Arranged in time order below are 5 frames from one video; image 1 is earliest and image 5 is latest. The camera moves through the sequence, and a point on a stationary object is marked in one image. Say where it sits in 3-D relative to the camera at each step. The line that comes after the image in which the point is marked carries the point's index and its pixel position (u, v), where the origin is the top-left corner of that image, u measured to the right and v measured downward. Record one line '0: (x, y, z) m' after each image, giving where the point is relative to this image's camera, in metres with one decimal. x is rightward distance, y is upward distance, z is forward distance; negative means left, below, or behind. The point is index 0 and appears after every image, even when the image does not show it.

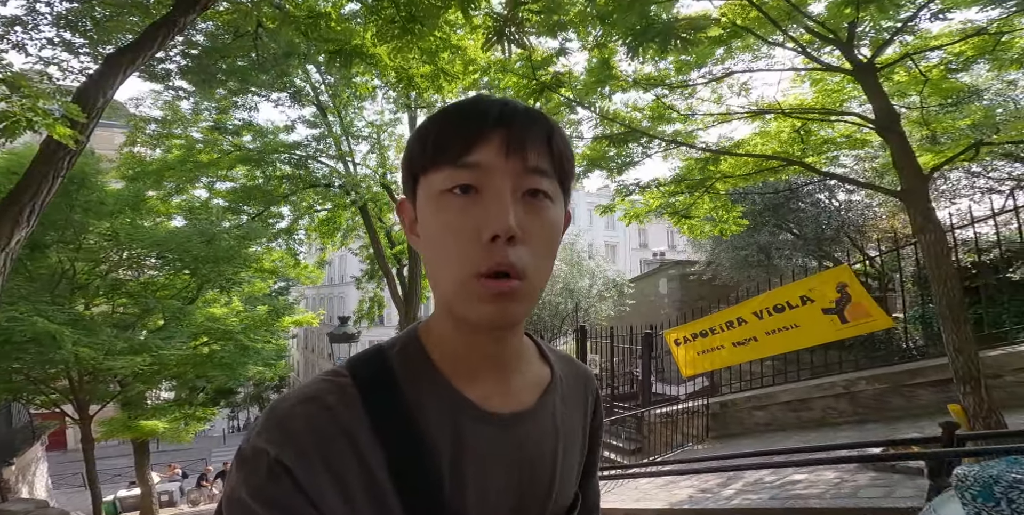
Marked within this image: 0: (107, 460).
0: (-11.7, -5.9, +18.4) m
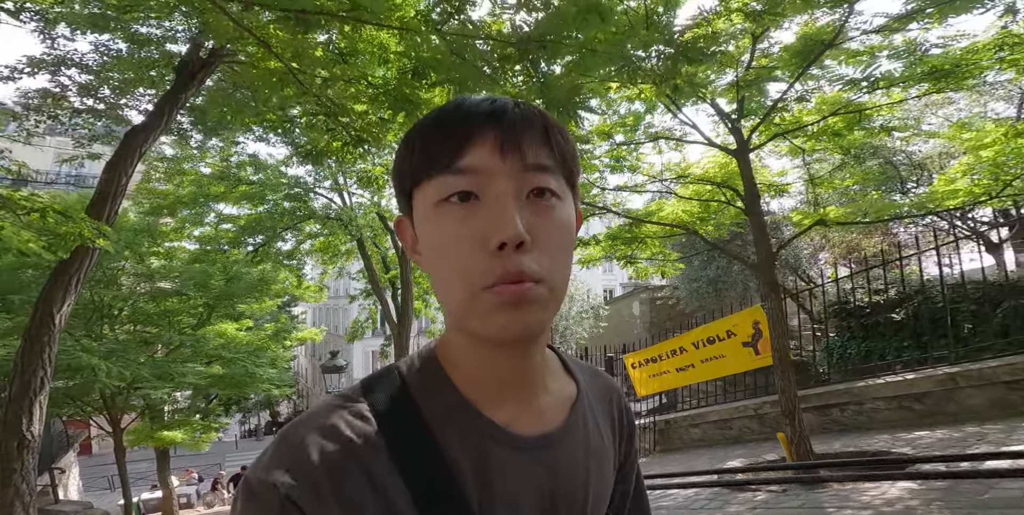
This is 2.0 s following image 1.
0: (-11.8, -6.4, +19.7) m
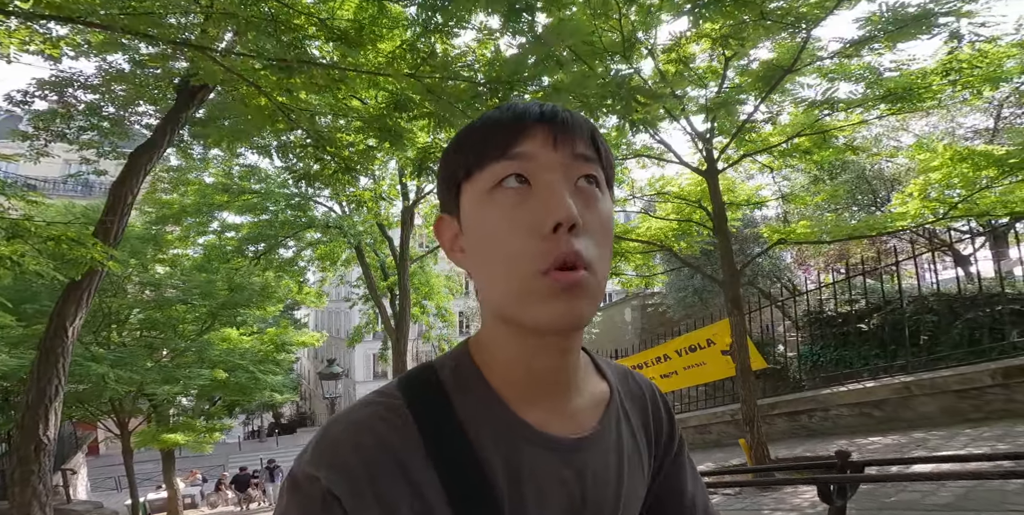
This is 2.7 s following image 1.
0: (-11.9, -6.6, +20.2) m
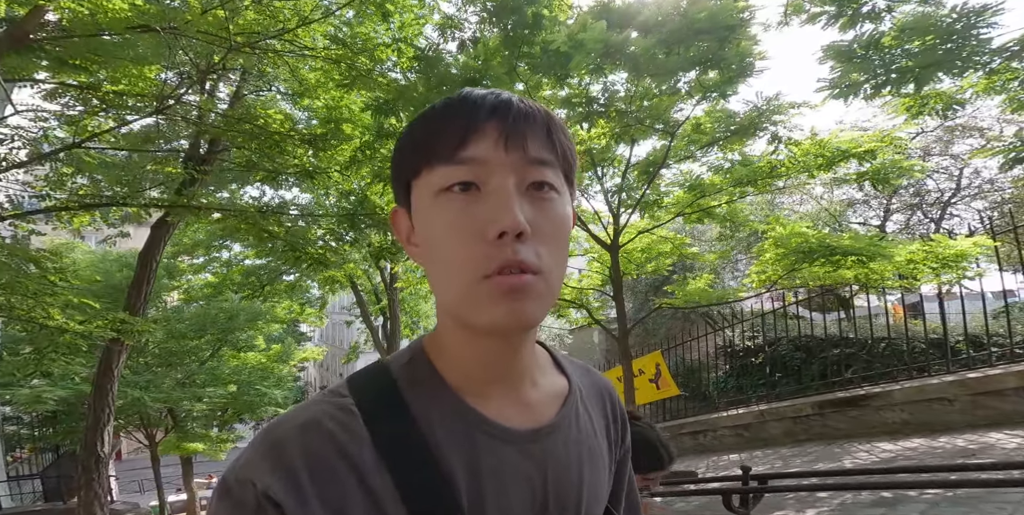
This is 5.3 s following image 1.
0: (-12.2, -7.2, +21.8) m
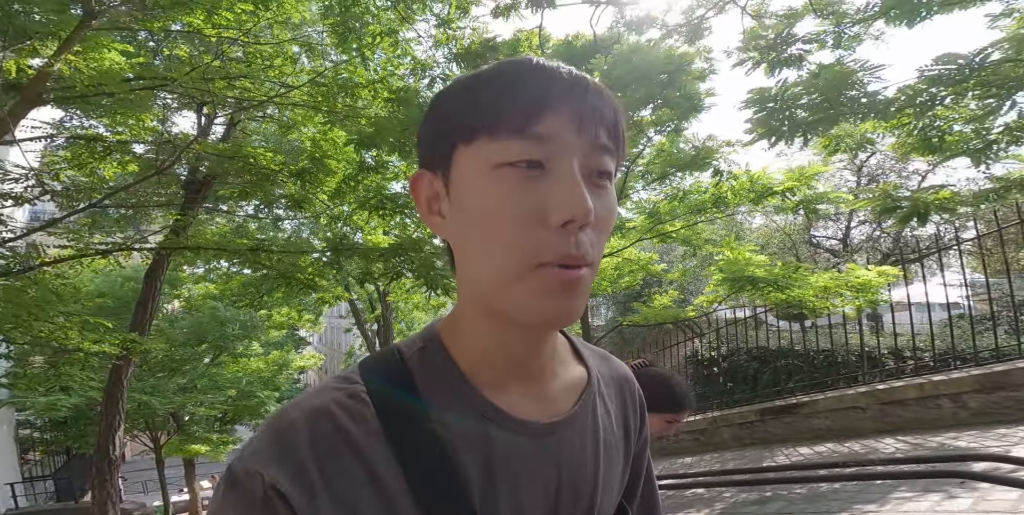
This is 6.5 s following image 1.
0: (-12.5, -7.5, +22.5) m
